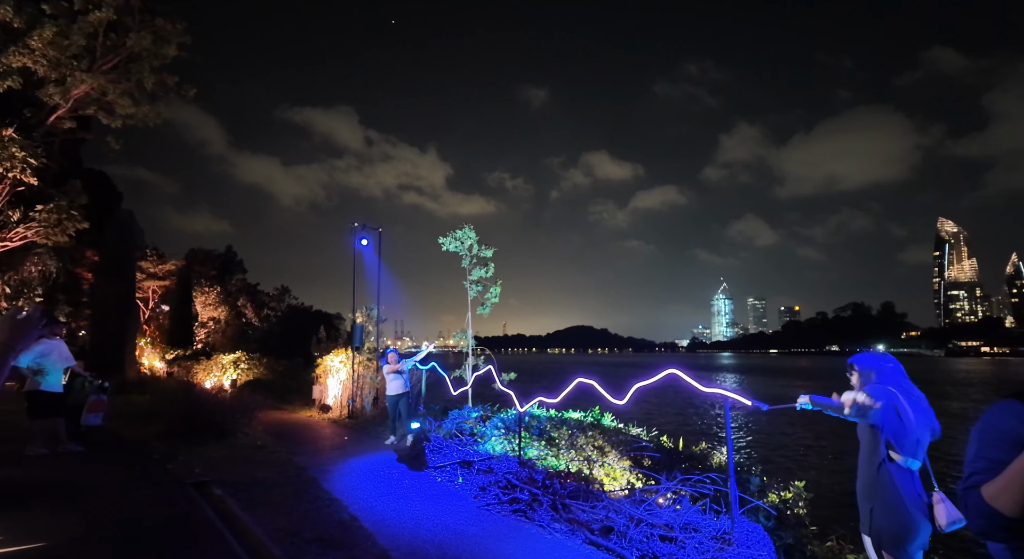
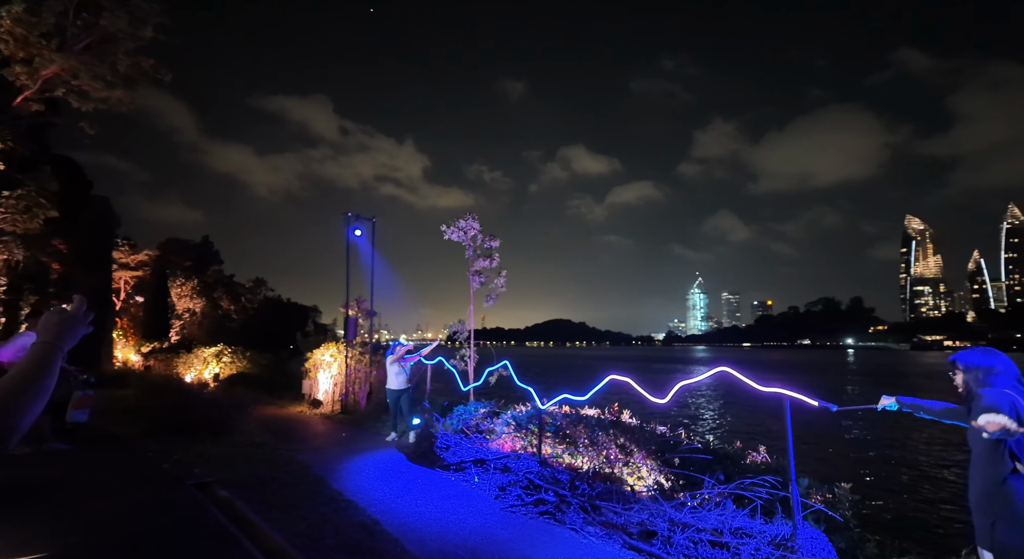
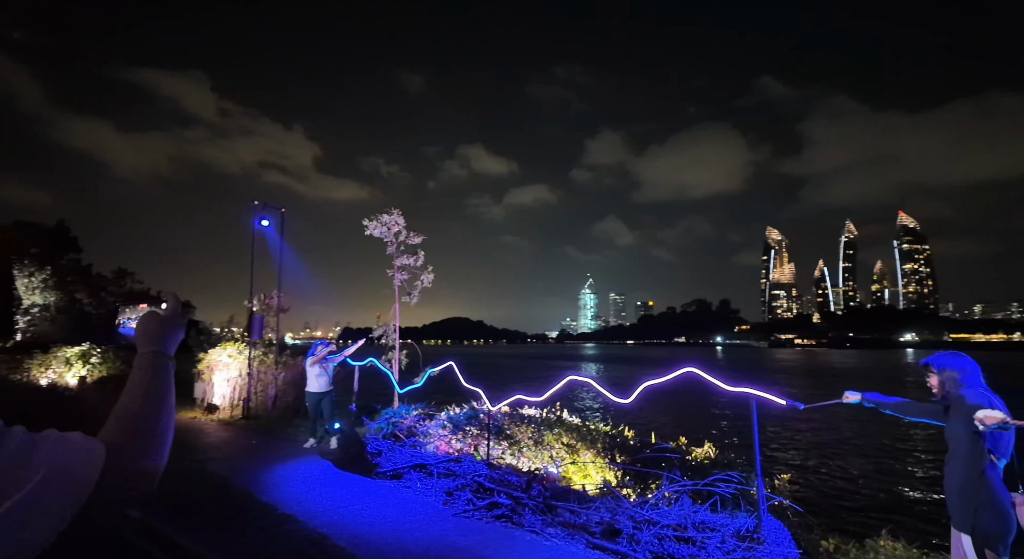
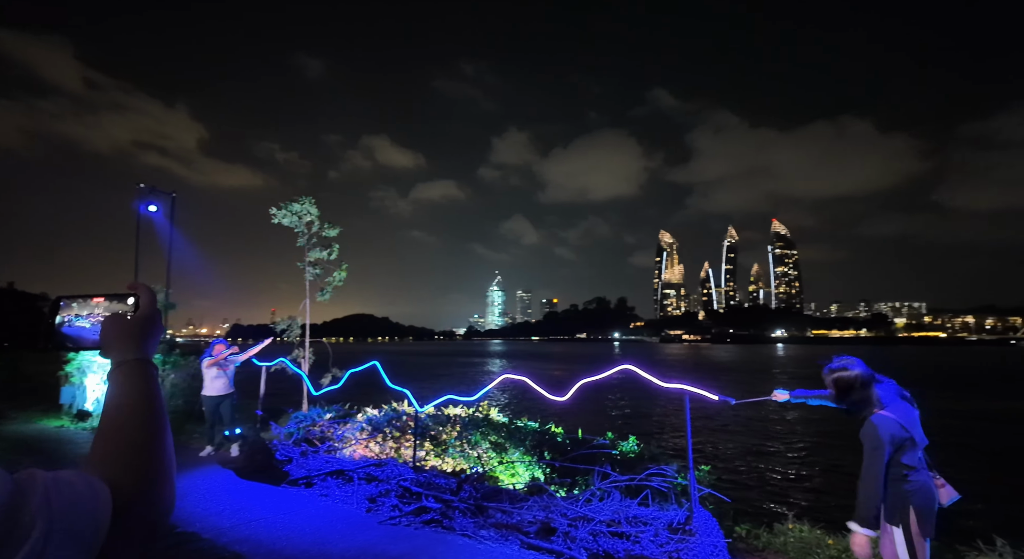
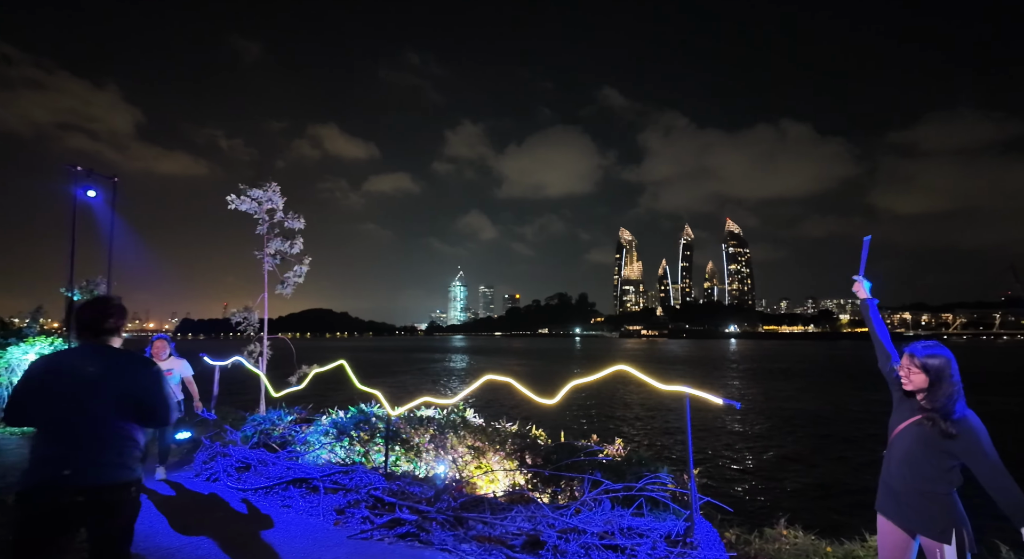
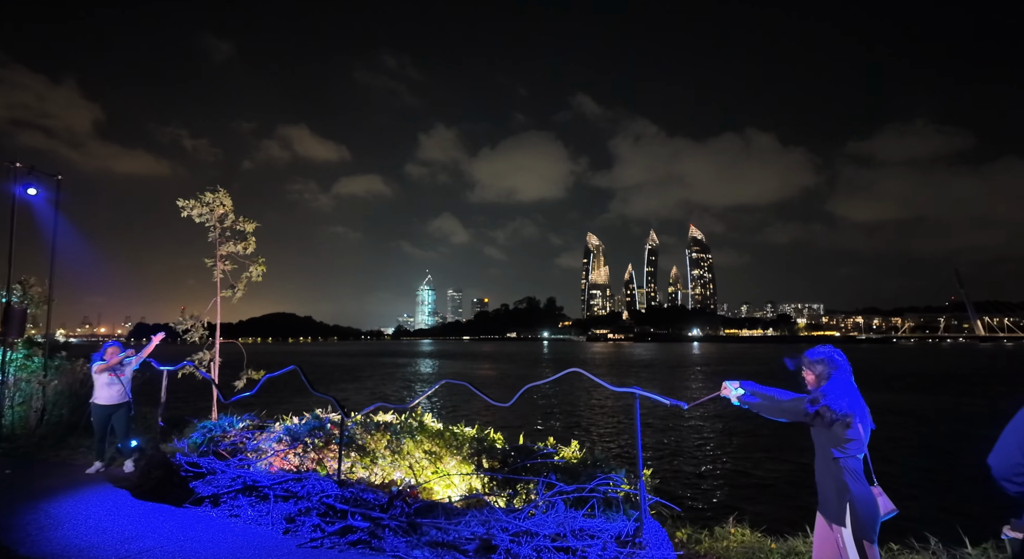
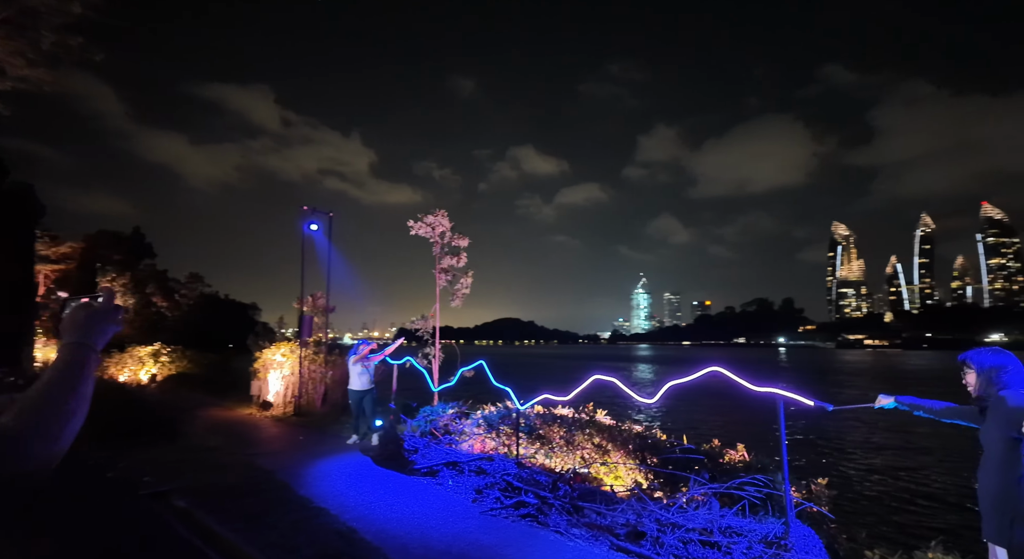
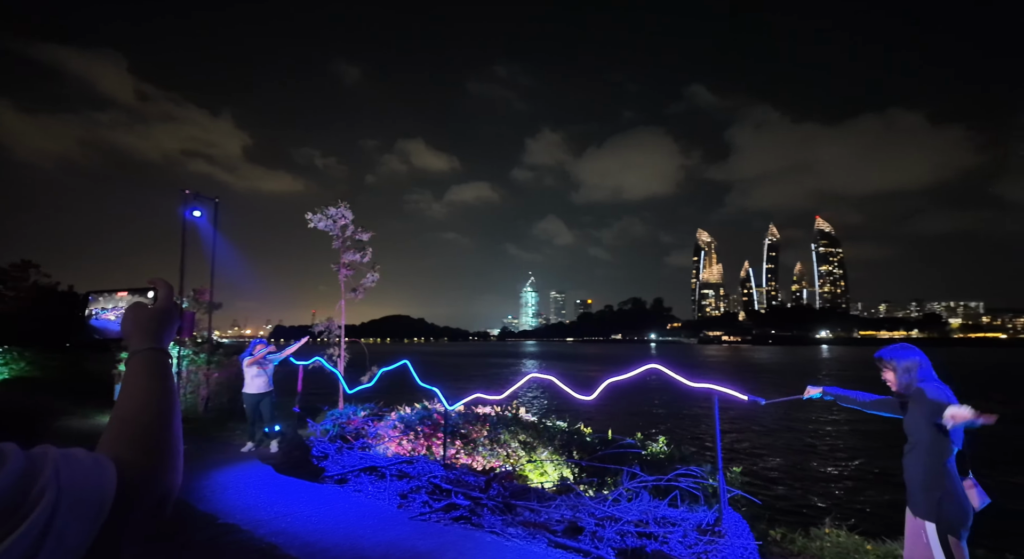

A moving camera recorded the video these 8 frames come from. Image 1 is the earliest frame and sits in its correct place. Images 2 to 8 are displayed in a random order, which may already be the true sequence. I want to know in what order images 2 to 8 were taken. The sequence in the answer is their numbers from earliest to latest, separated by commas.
2, 7, 3, 8, 4, 6, 5
